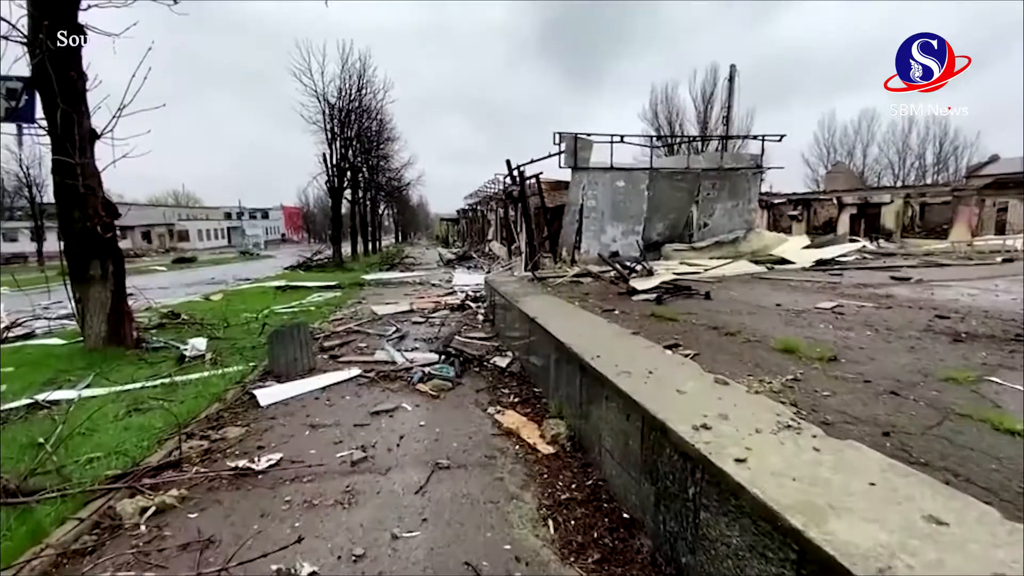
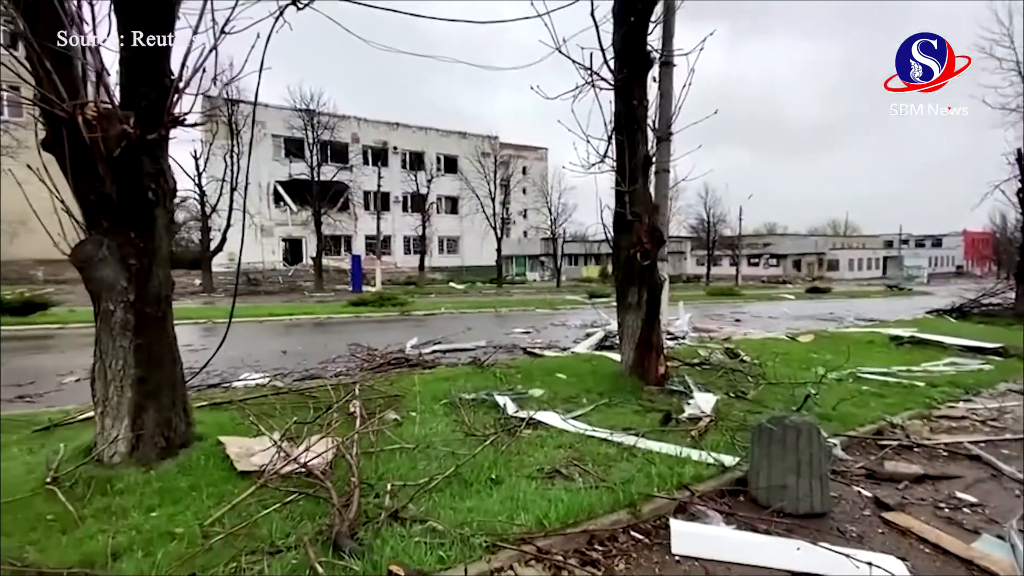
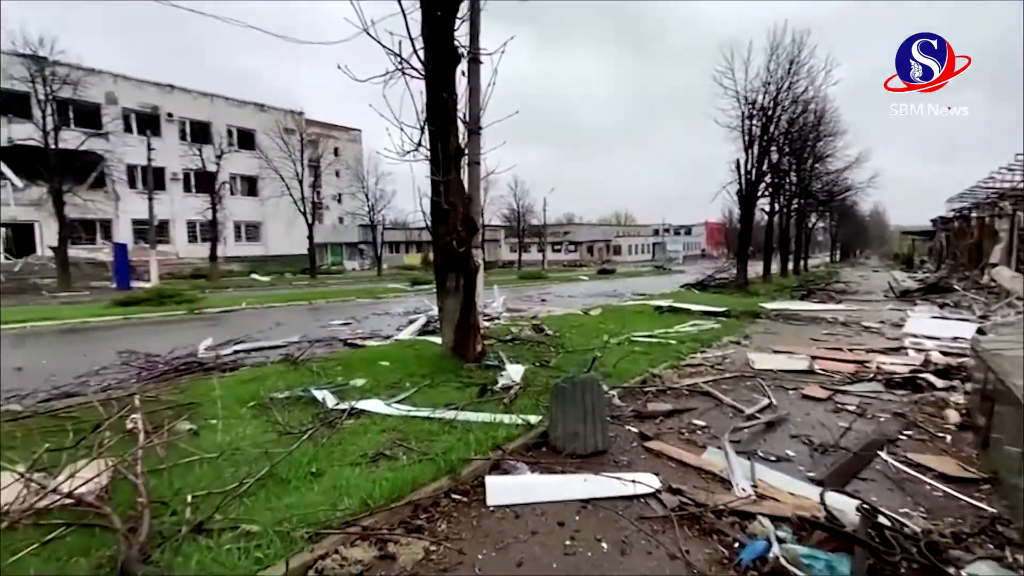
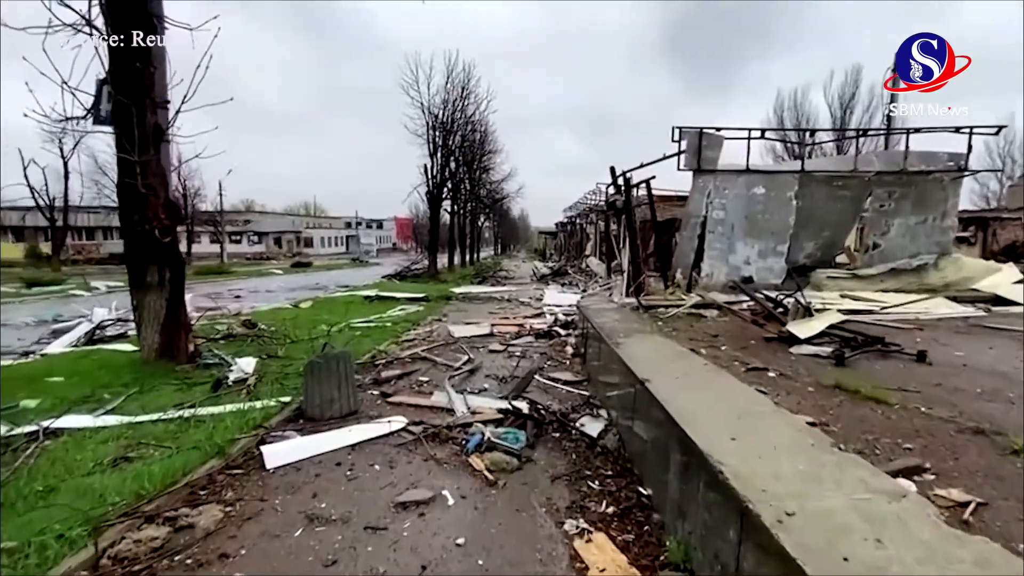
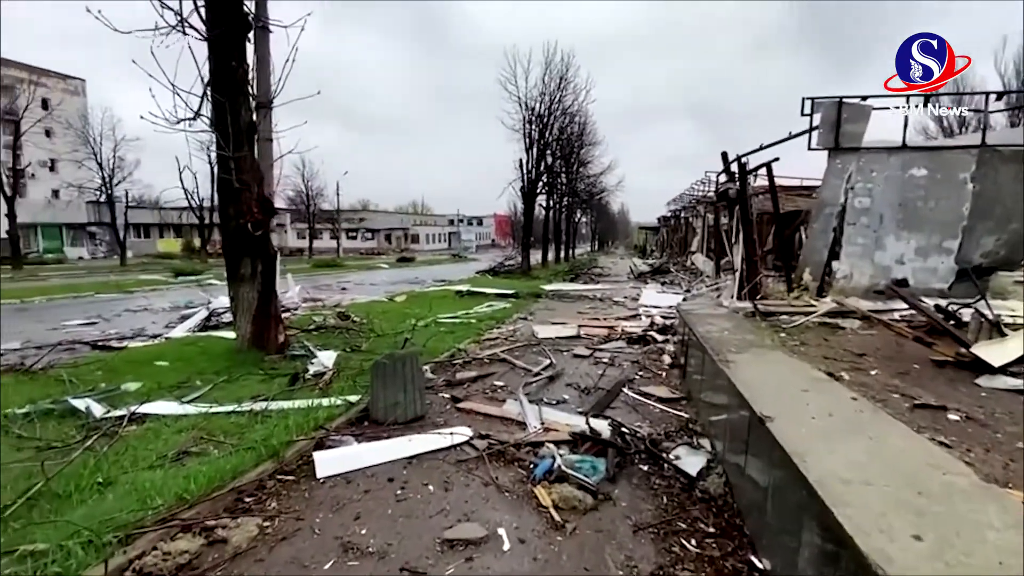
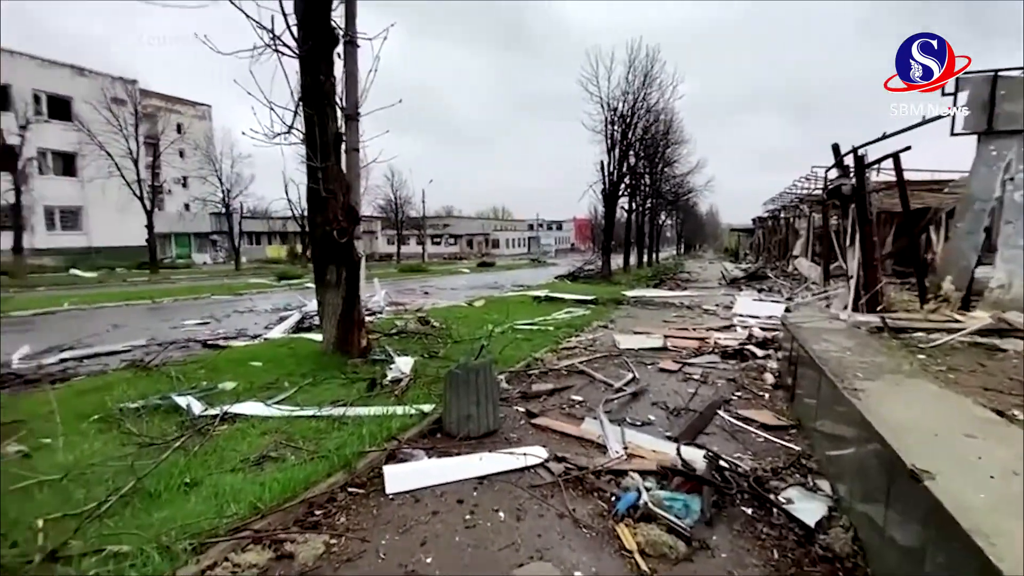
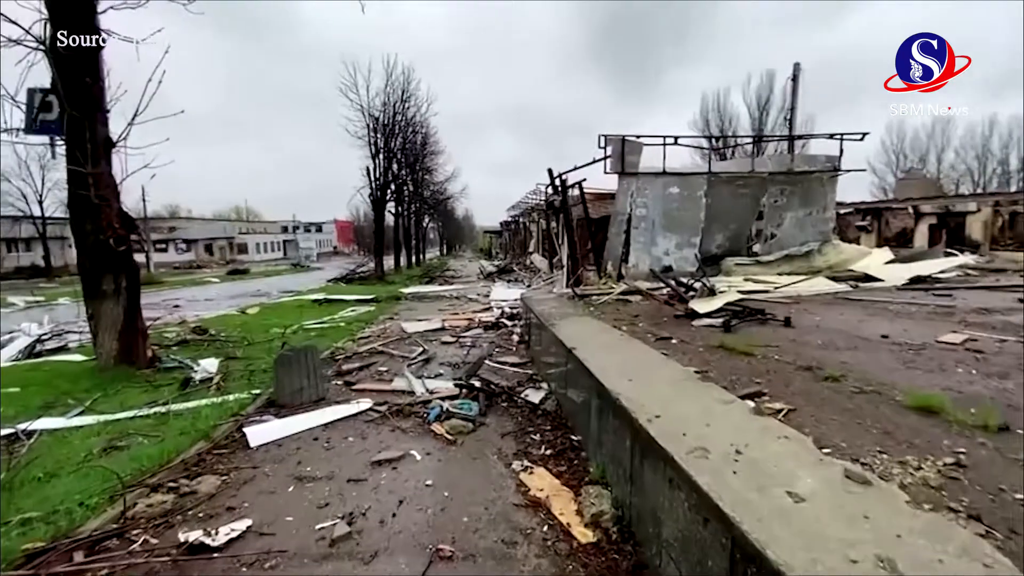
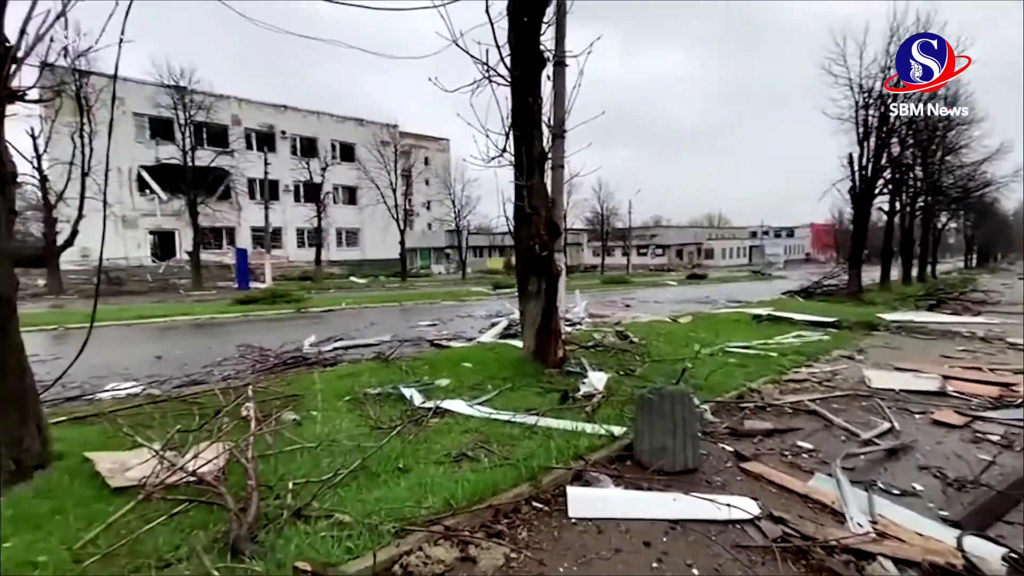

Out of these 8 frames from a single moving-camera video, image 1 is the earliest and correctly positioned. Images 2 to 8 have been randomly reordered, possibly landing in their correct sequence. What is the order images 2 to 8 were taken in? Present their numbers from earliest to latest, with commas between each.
7, 4, 5, 6, 3, 8, 2
